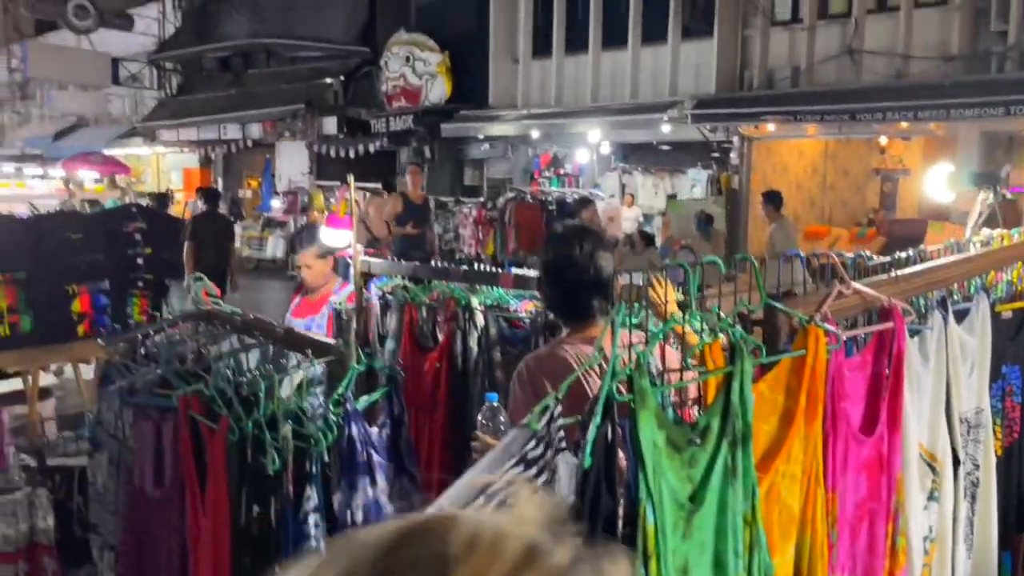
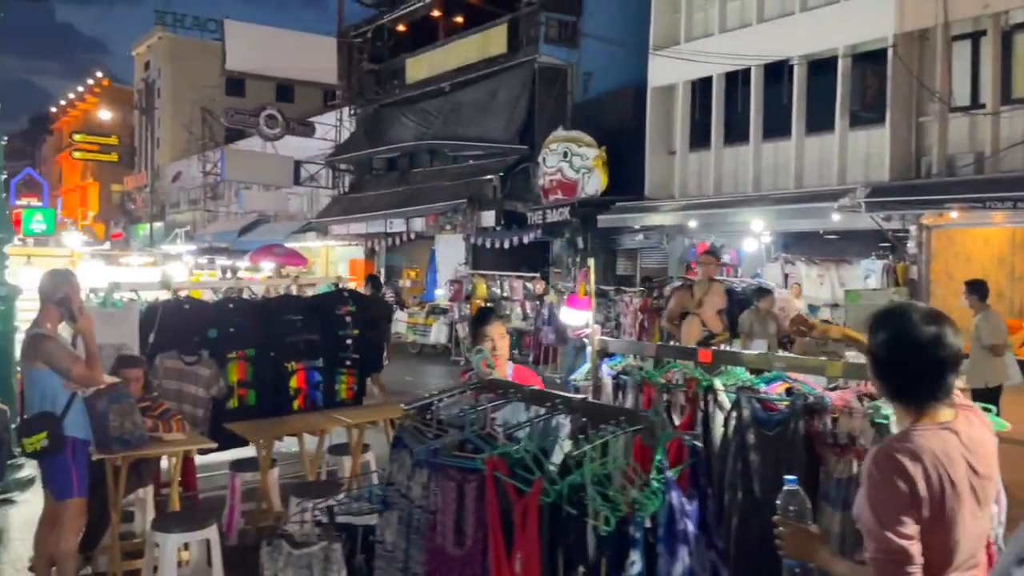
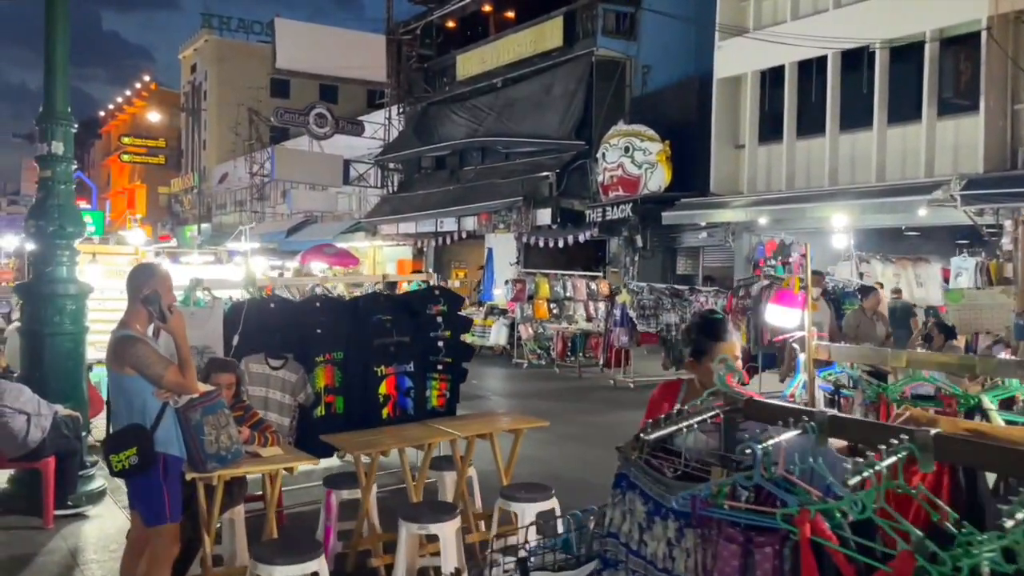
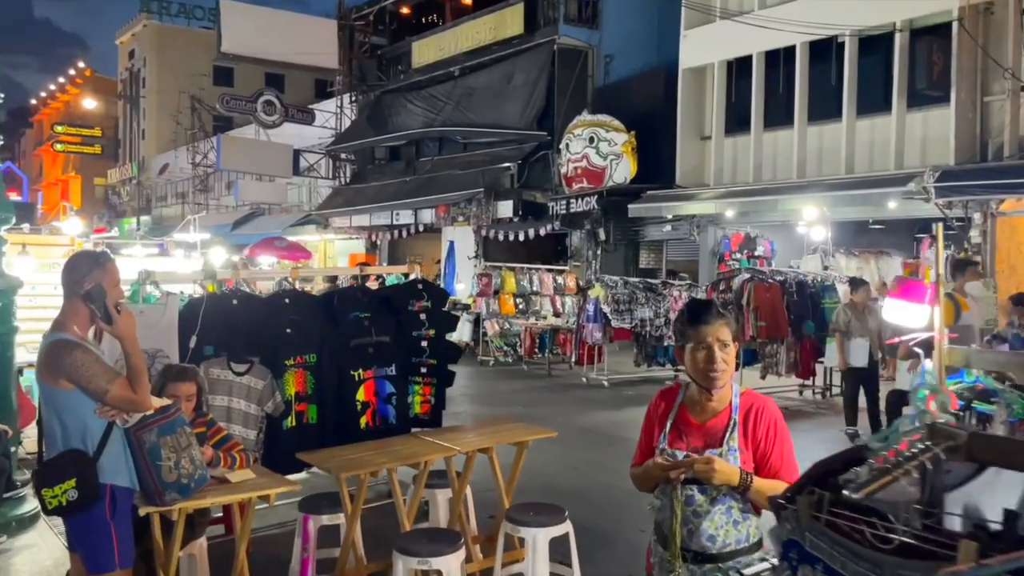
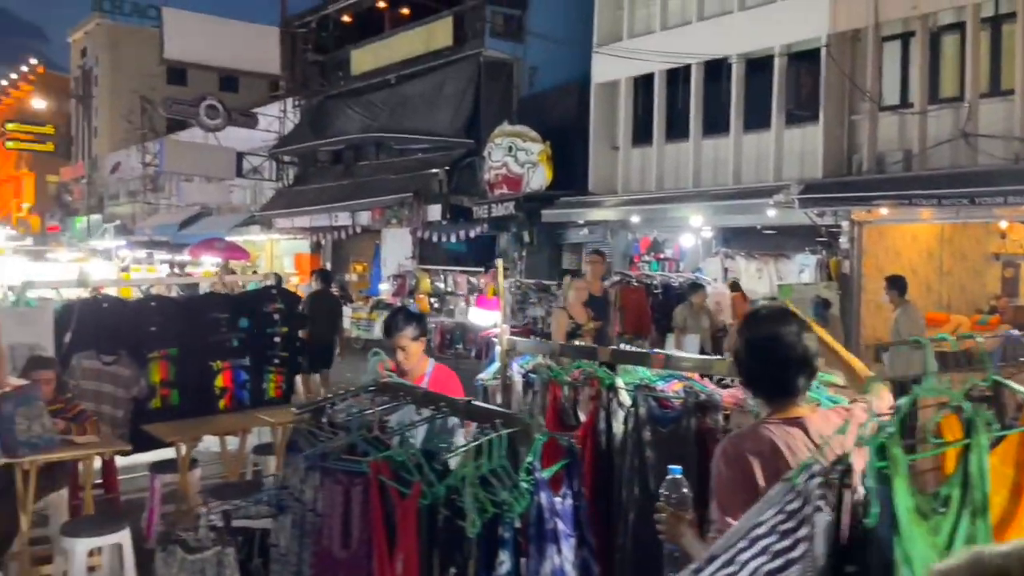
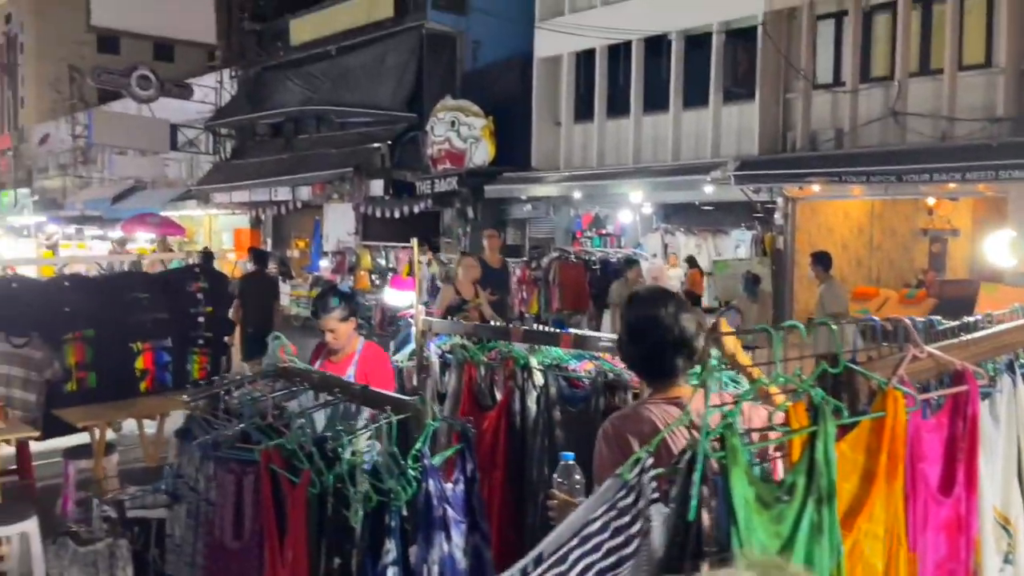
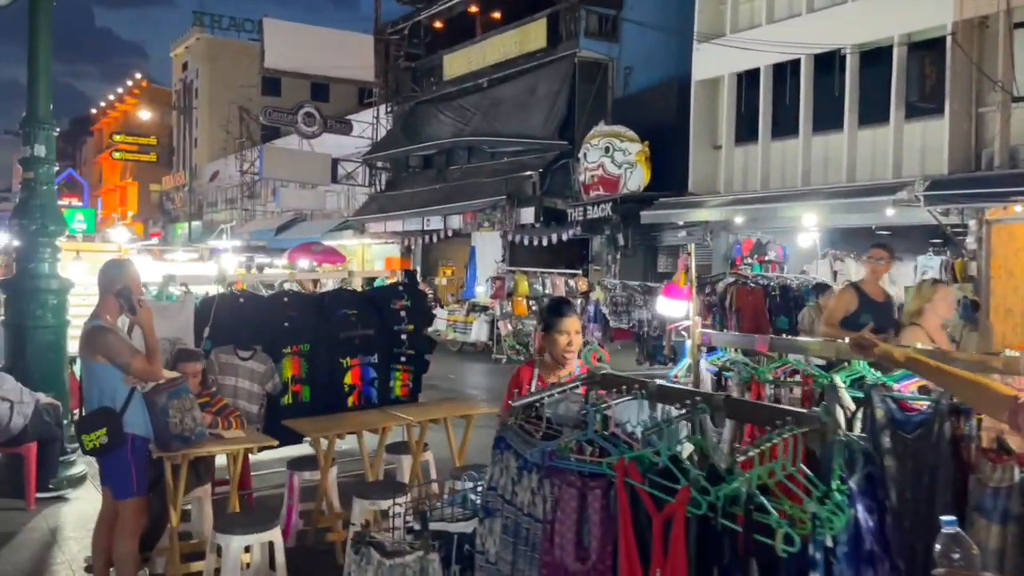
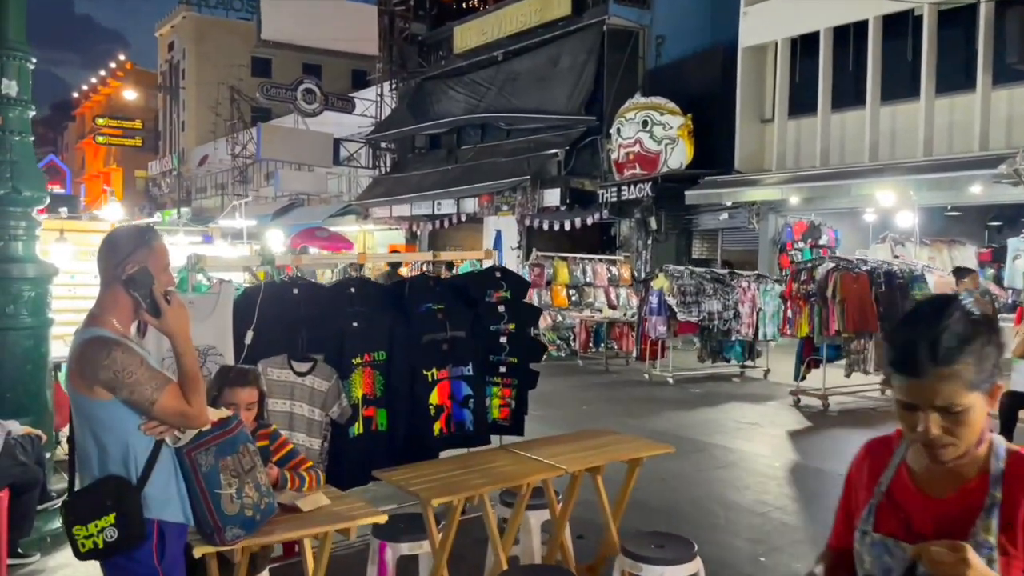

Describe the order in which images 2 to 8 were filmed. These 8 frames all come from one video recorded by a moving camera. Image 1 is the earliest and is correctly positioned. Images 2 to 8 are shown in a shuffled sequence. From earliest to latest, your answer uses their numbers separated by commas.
6, 5, 2, 7, 3, 4, 8
